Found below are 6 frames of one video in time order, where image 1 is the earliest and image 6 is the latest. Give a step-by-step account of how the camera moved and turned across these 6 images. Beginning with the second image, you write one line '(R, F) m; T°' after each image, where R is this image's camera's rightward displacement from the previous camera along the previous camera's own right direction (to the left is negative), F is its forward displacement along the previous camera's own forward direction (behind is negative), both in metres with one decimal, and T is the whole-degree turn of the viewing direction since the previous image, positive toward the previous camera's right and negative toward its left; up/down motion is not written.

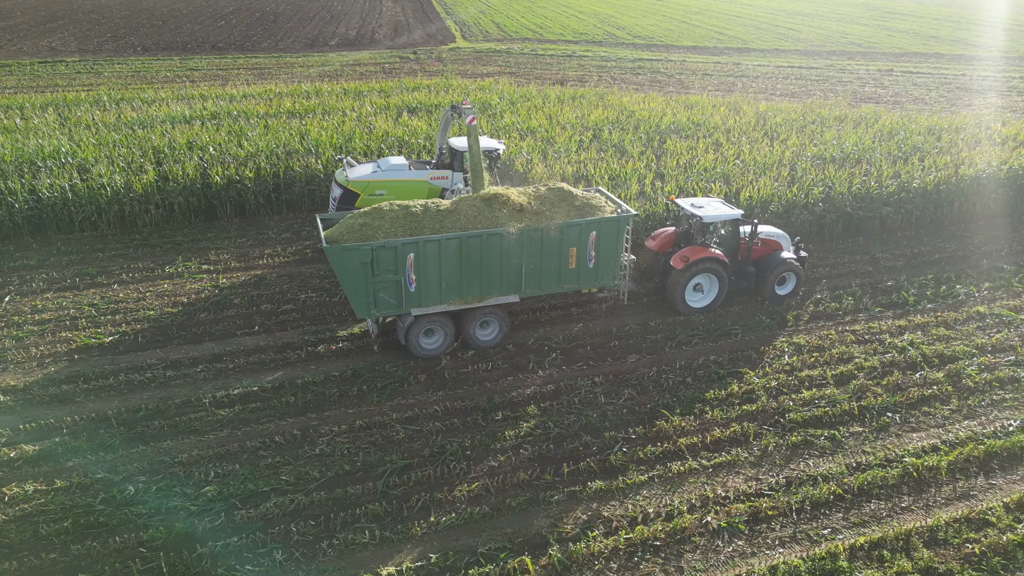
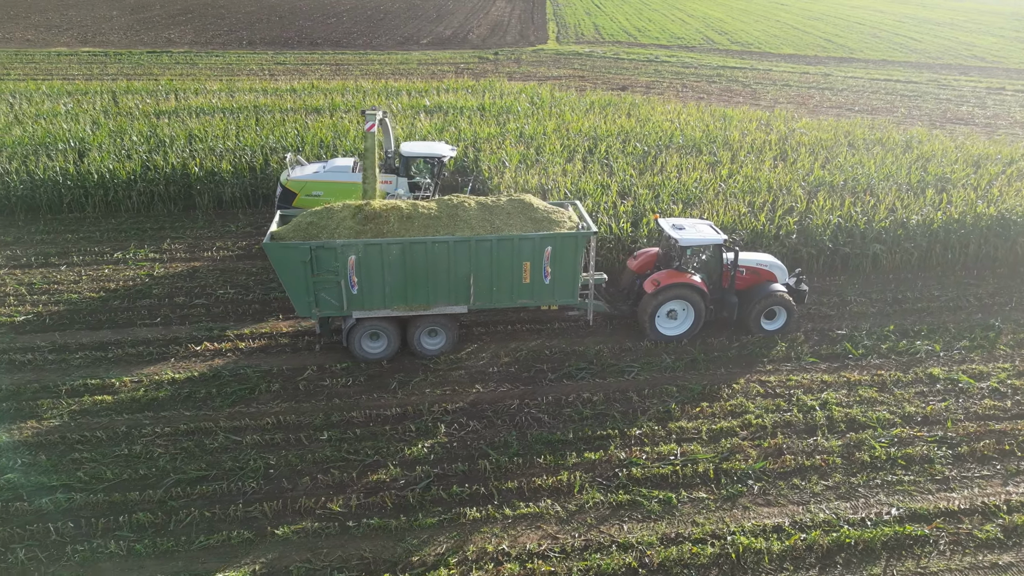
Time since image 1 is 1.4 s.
(+2.6, +0.6) m; -9°
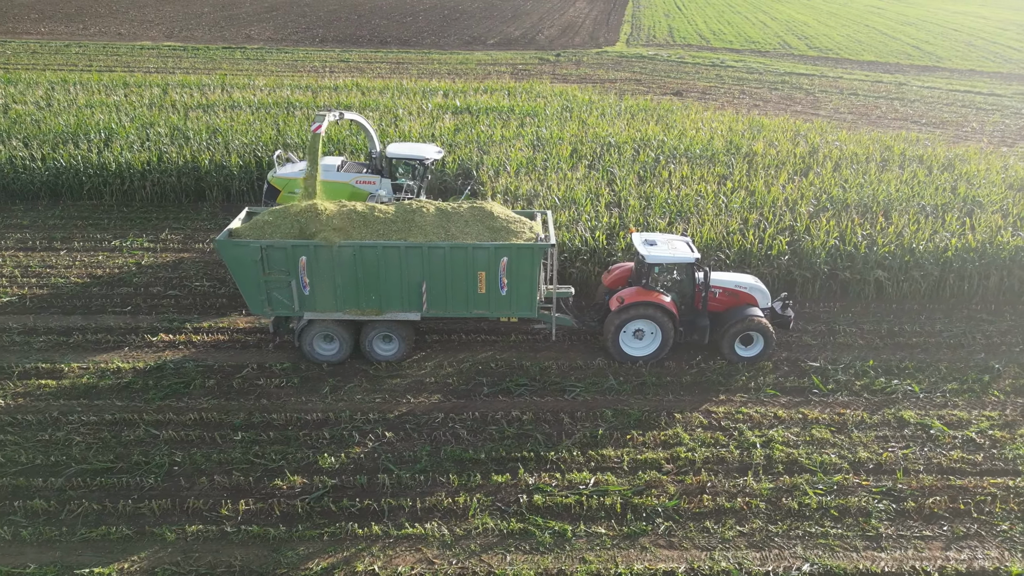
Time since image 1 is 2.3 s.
(+1.5, +0.3) m; -6°
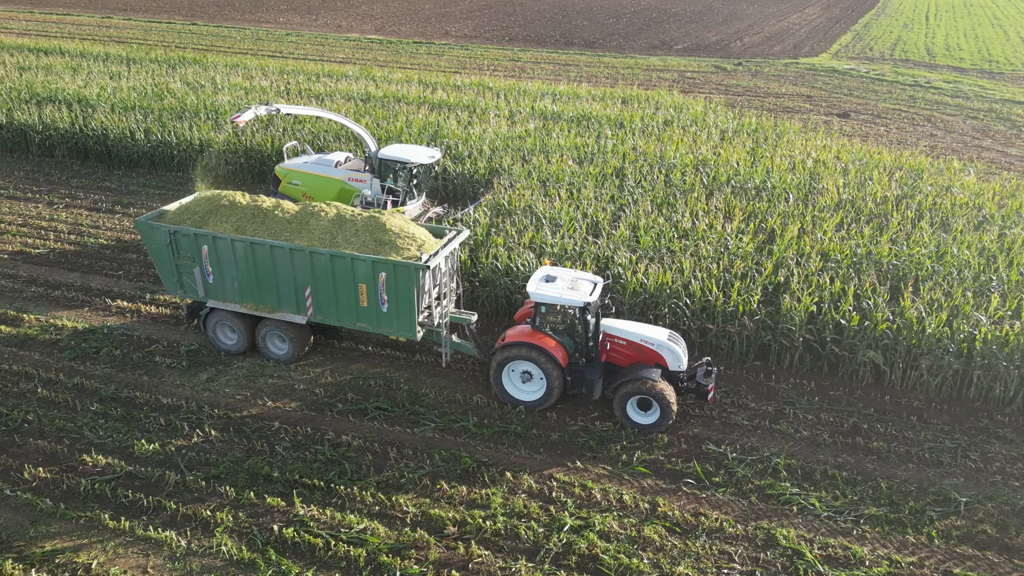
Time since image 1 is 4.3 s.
(+3.3, +1.0) m; -17°
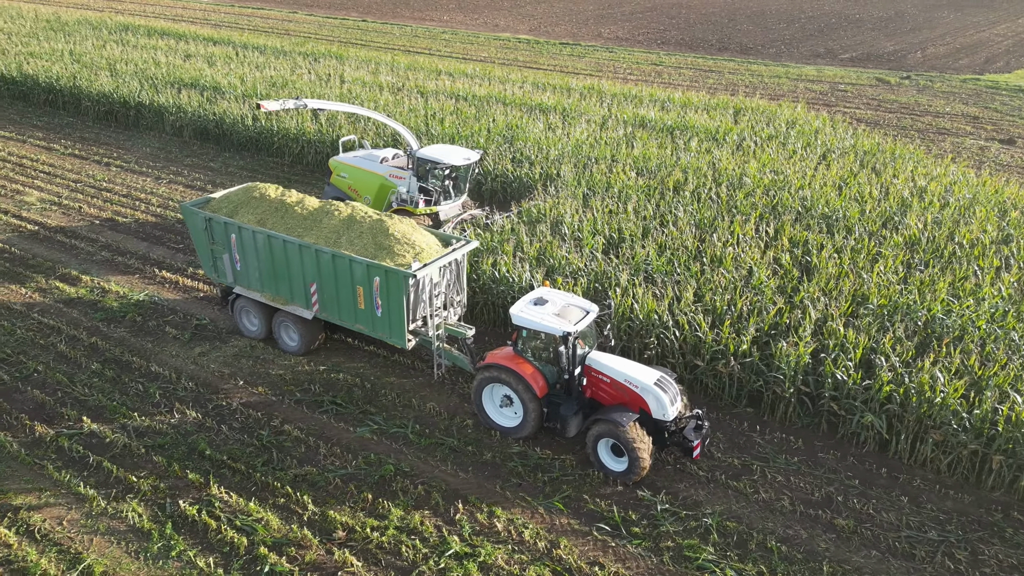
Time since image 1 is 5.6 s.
(+1.9, +0.4) m; -12°
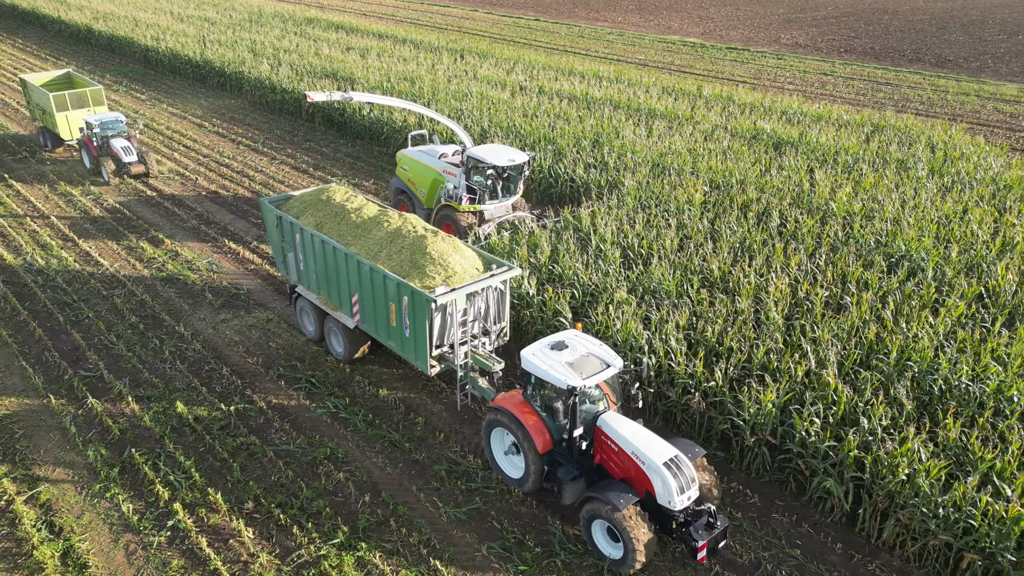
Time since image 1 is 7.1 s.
(+2.0, +0.4) m; -14°
